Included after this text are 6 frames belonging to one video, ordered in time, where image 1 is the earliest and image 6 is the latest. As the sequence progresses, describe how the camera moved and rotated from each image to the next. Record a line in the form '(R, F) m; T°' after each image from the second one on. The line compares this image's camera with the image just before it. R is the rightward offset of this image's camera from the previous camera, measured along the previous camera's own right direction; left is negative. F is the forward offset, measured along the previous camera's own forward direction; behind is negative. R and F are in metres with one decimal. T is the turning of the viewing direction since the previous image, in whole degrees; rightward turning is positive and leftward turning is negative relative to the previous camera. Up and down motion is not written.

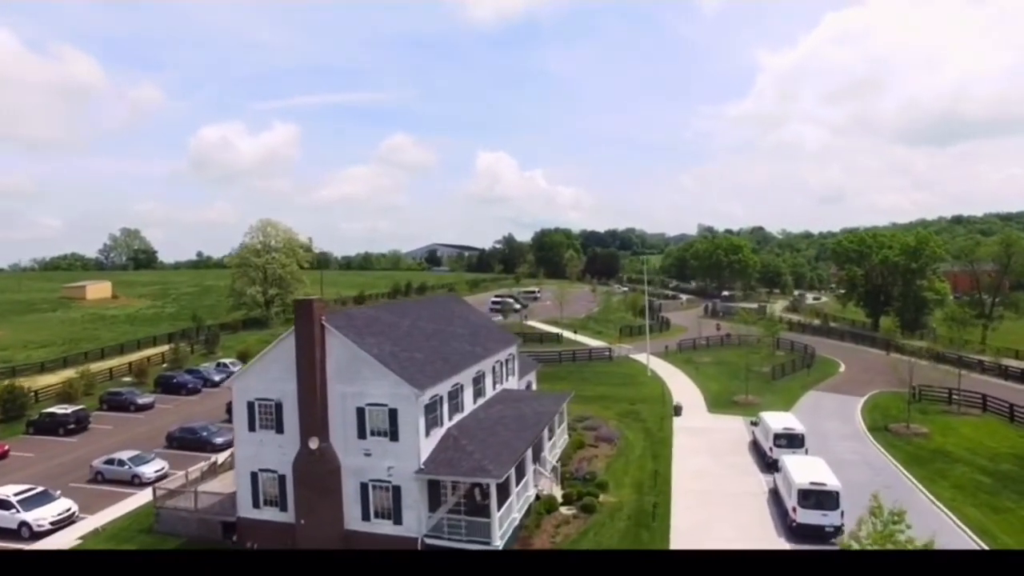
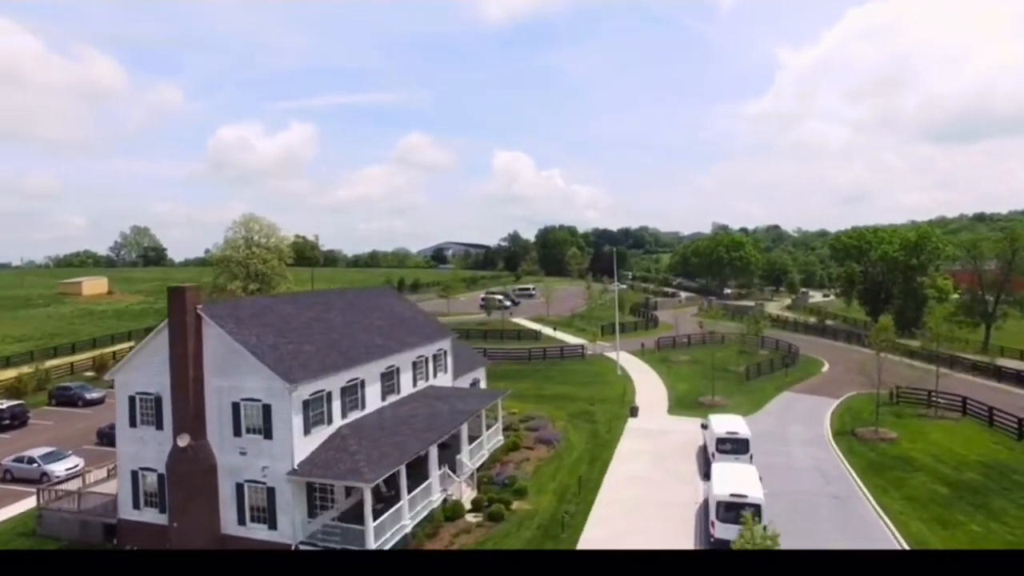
(+1.9, +1.1) m; -2°
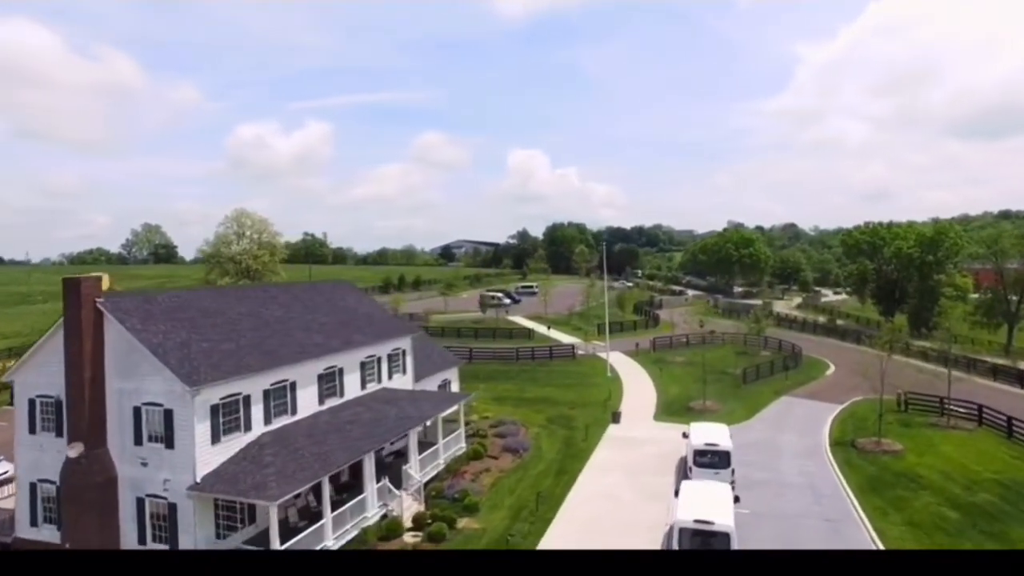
(+1.0, +1.2) m; -1°
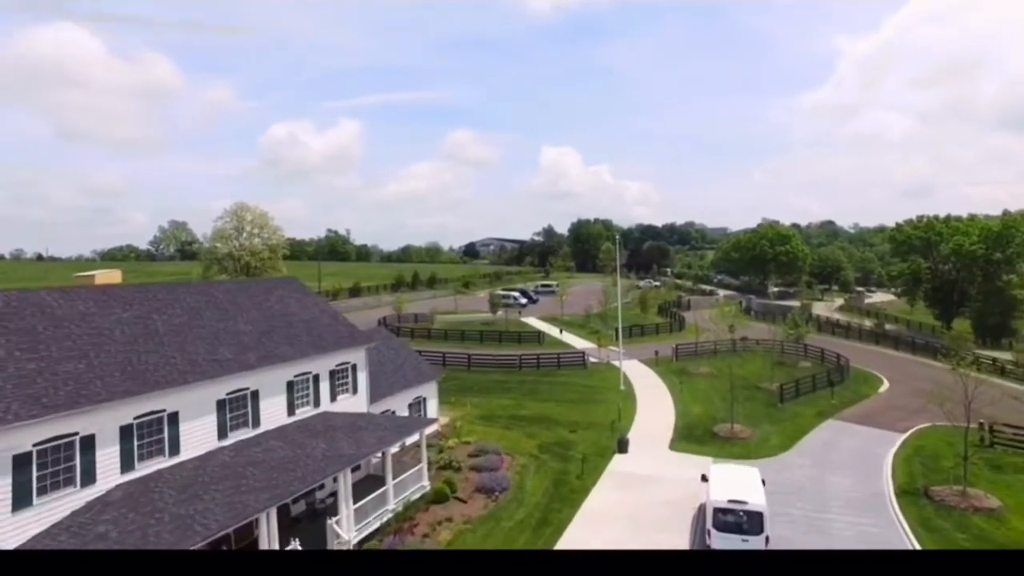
(+0.9, +2.6) m; -3°
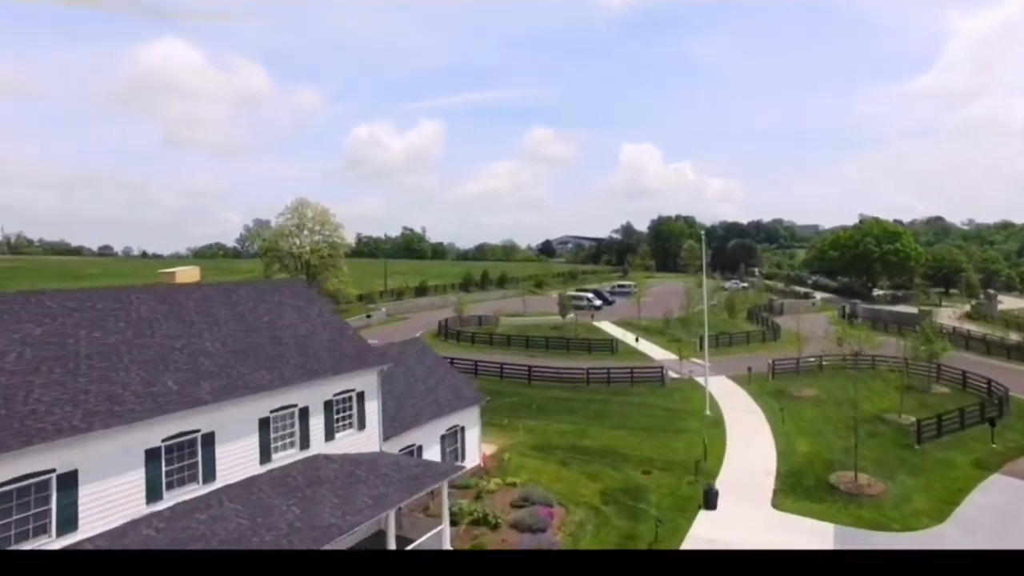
(+0.3, +2.5) m; -7°
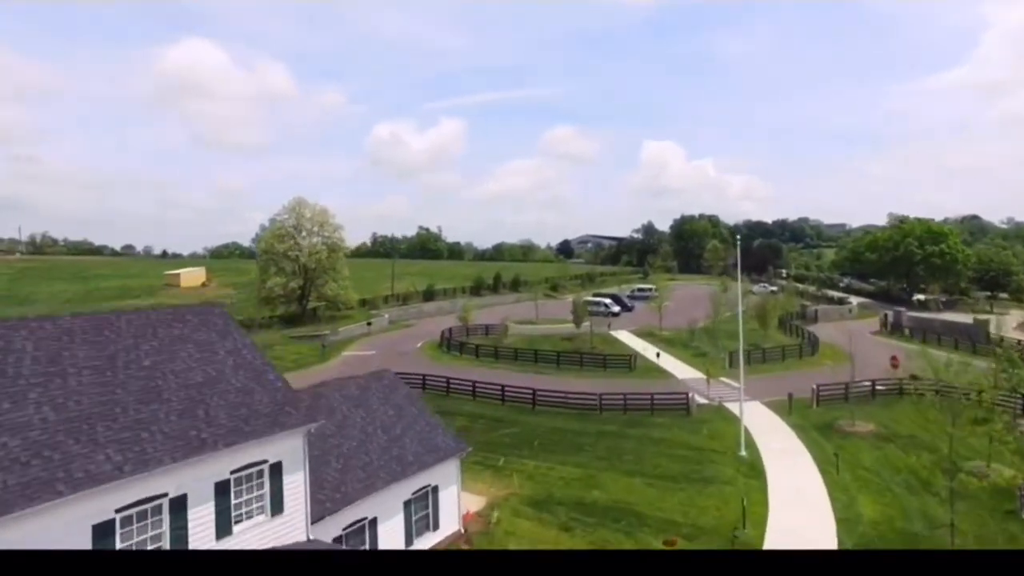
(+0.4, +2.3) m; -2°
